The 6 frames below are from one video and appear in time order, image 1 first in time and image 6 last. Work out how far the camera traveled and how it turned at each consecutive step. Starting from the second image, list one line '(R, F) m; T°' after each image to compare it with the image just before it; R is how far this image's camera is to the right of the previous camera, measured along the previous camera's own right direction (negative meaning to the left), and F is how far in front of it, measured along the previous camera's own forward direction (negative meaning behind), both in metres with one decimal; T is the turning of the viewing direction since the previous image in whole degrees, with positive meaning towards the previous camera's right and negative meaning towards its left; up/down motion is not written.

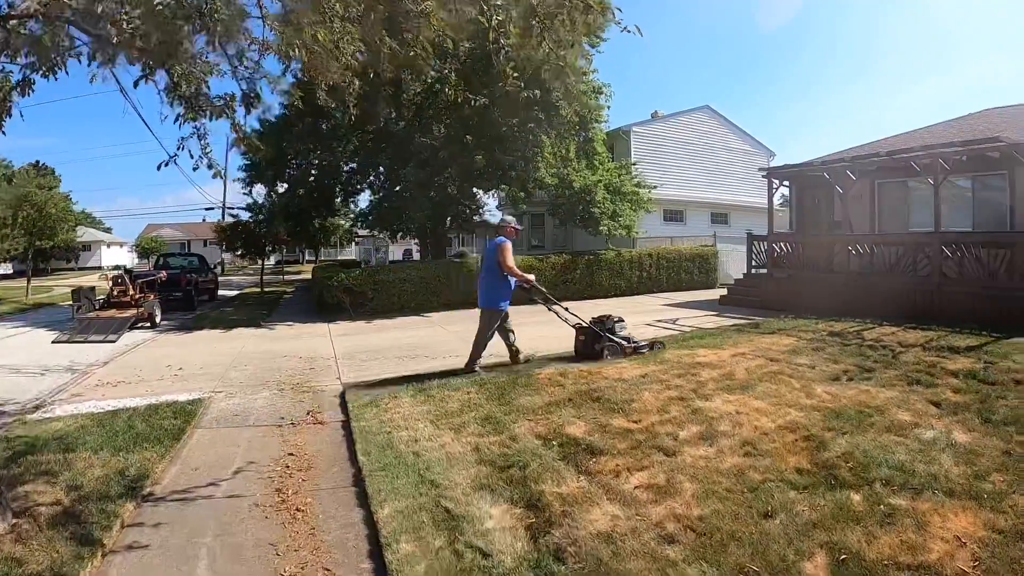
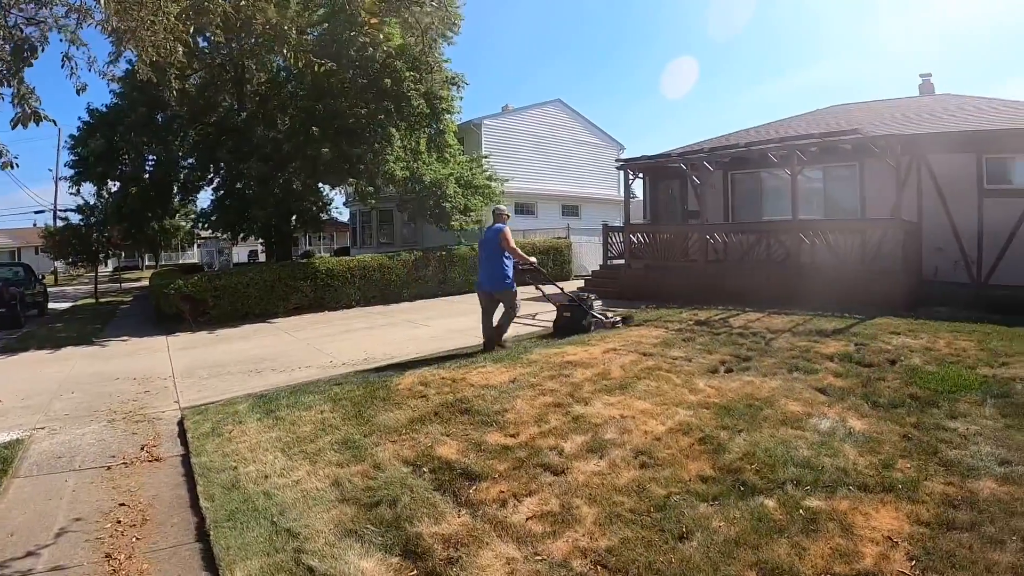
(+0.3, +0.9) m; +9°
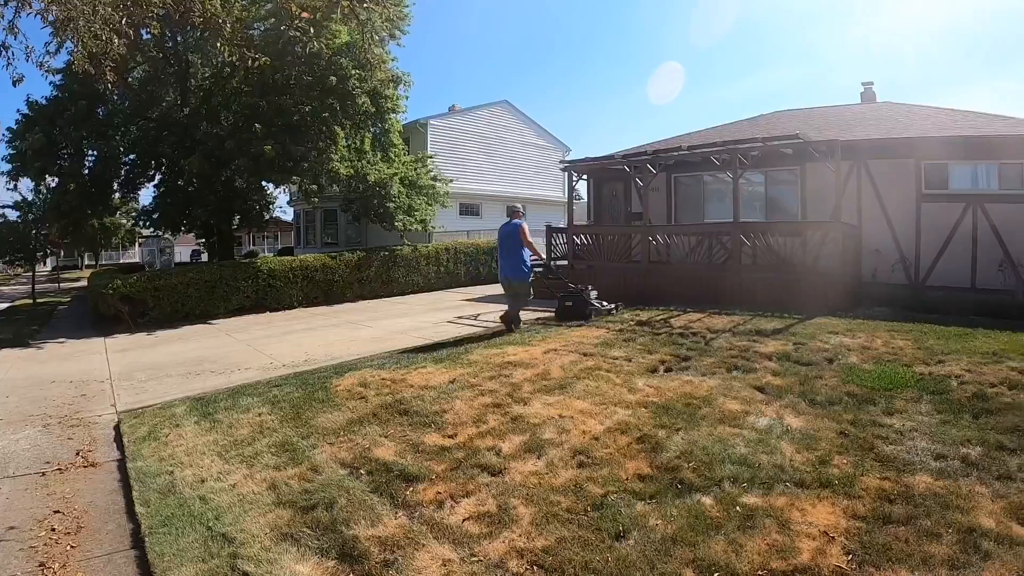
(+0.2, 0.0) m; +3°
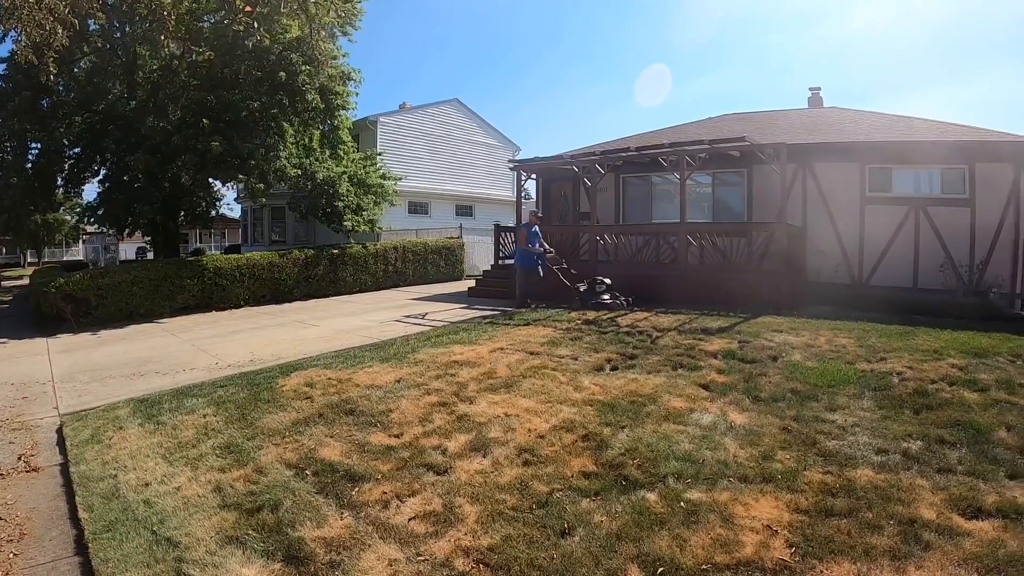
(+0.2, 0.0) m; +3°
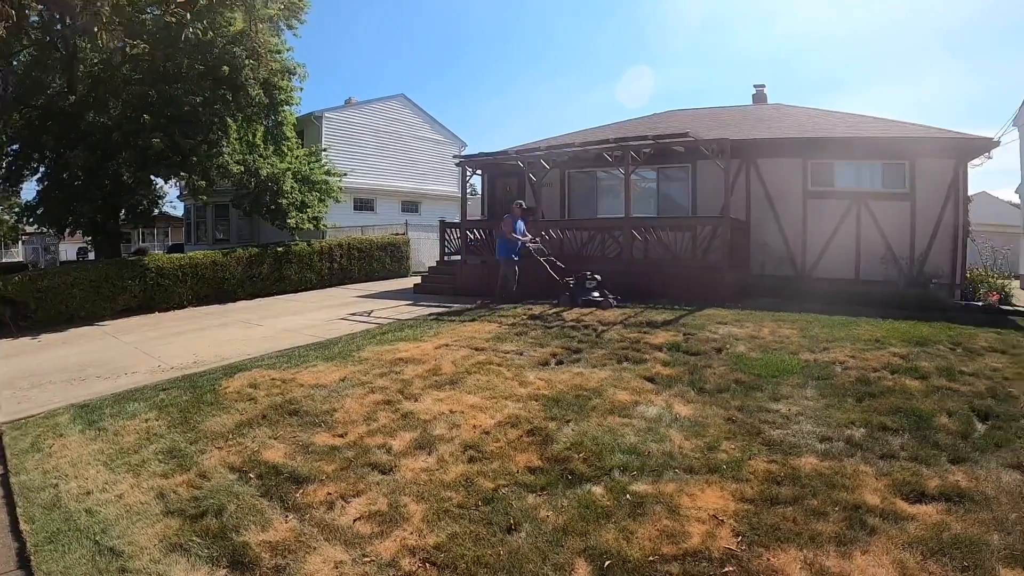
(+0.2, 0.0) m; +3°
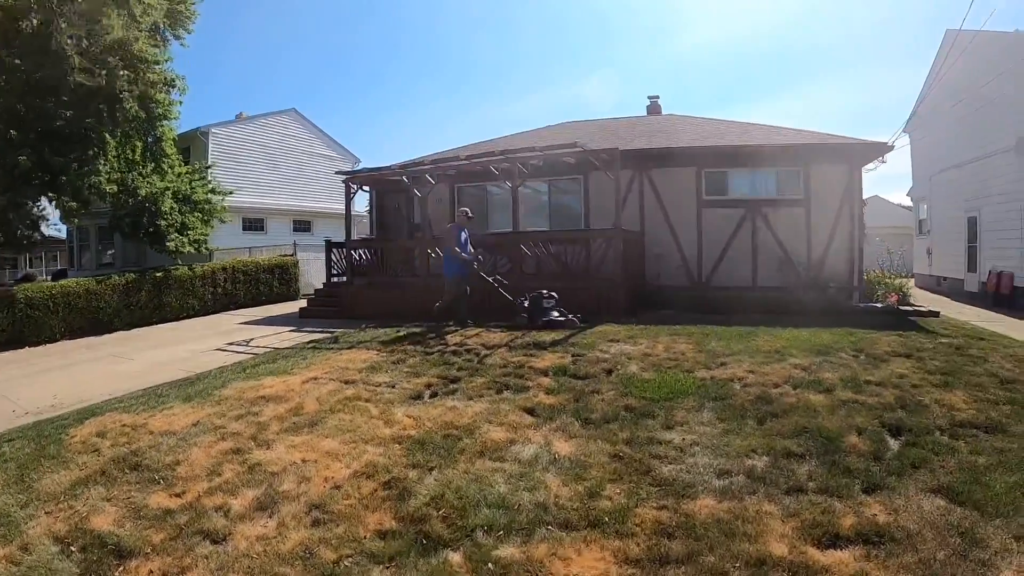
(+0.5, +0.3) m; +4°
